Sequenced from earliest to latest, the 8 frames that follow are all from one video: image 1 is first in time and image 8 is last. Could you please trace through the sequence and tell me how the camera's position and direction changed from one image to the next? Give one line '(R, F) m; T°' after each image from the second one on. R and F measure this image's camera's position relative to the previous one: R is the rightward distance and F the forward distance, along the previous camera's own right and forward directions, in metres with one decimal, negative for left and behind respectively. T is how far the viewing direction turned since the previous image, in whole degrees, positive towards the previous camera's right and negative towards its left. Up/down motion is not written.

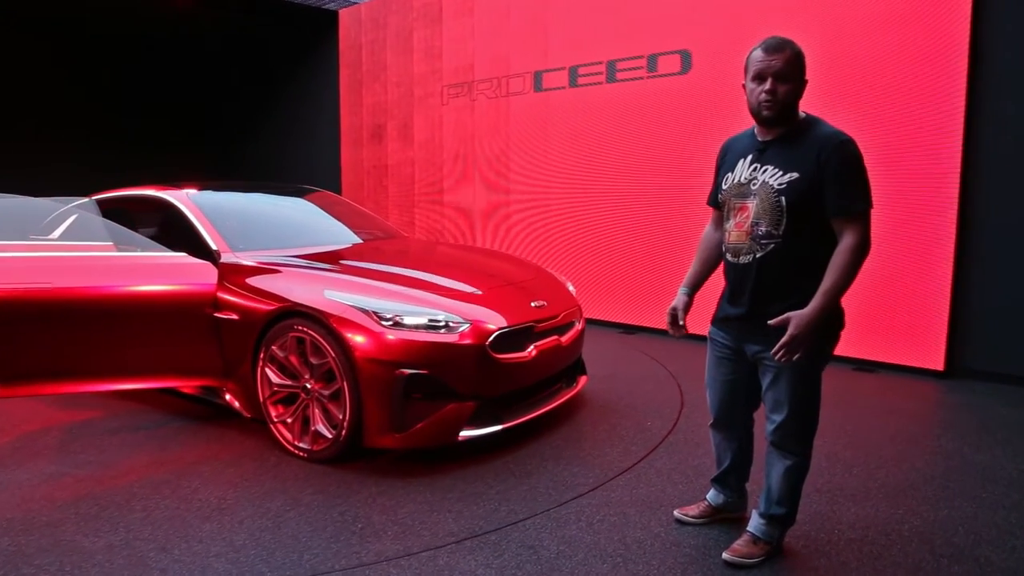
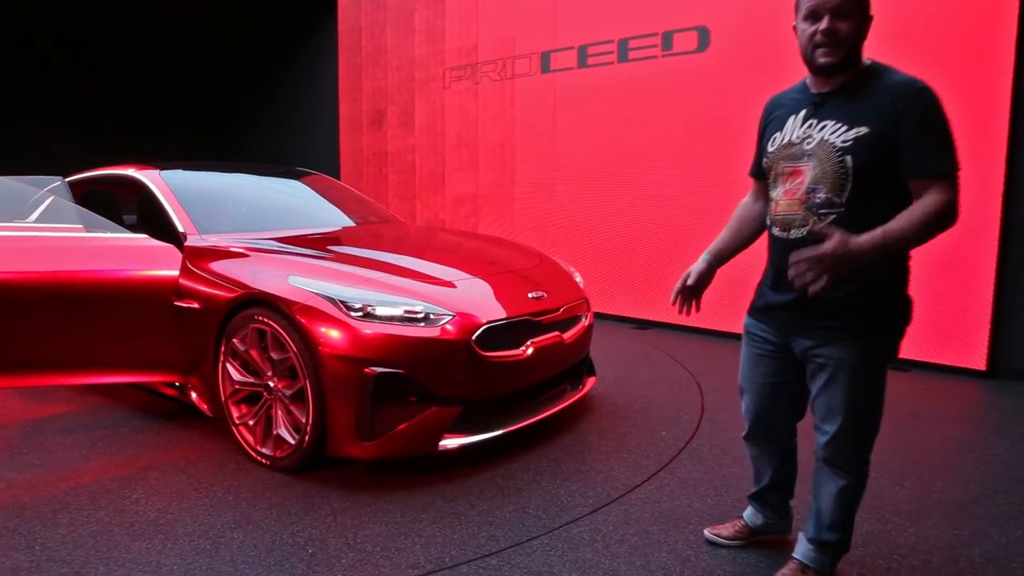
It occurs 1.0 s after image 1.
(+0.1, +0.4) m; -1°
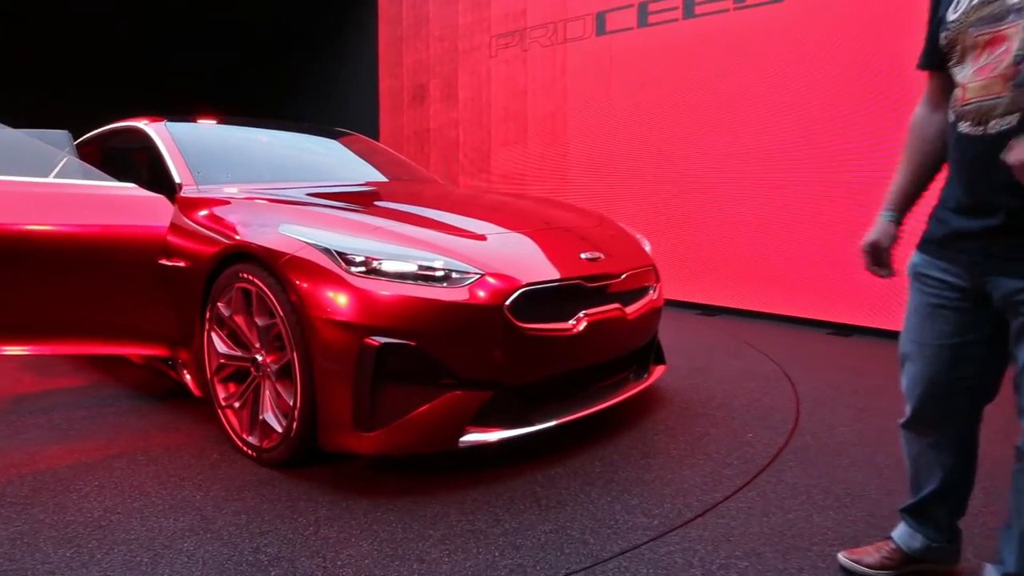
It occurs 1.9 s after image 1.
(0.0, +0.6) m; -4°
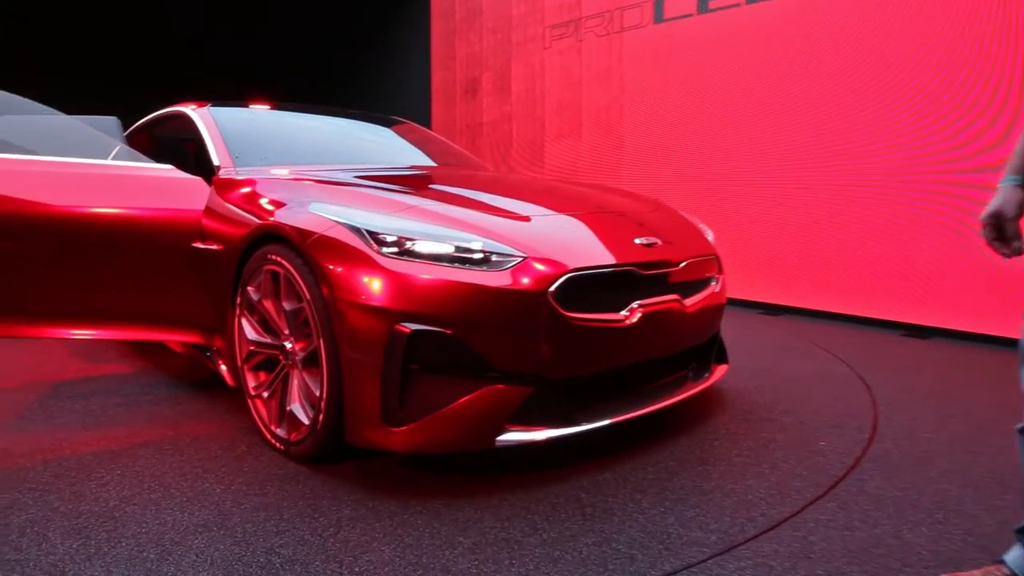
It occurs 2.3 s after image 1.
(0.0, +0.2) m; -4°
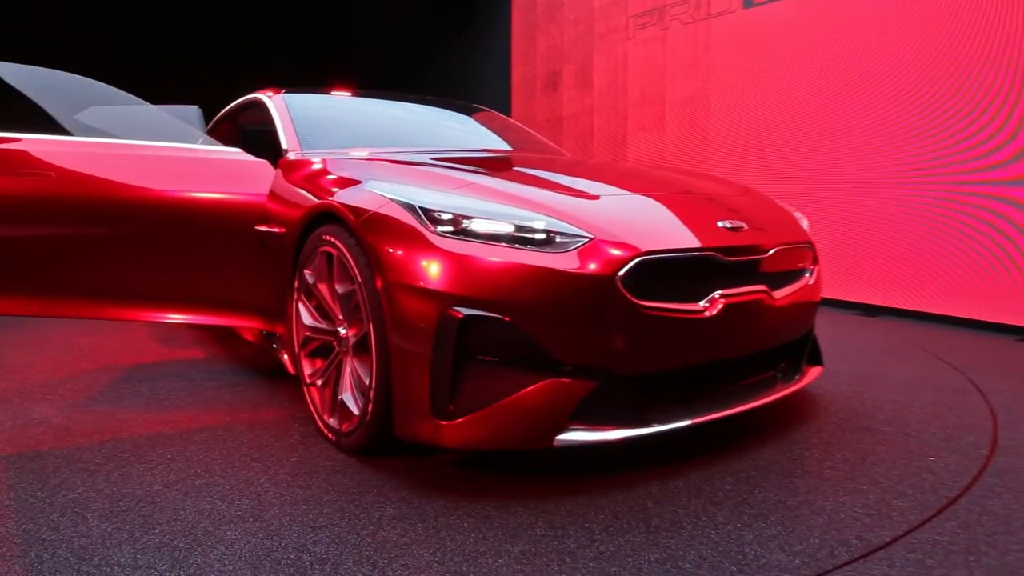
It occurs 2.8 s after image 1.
(+0.1, +0.2) m; -7°
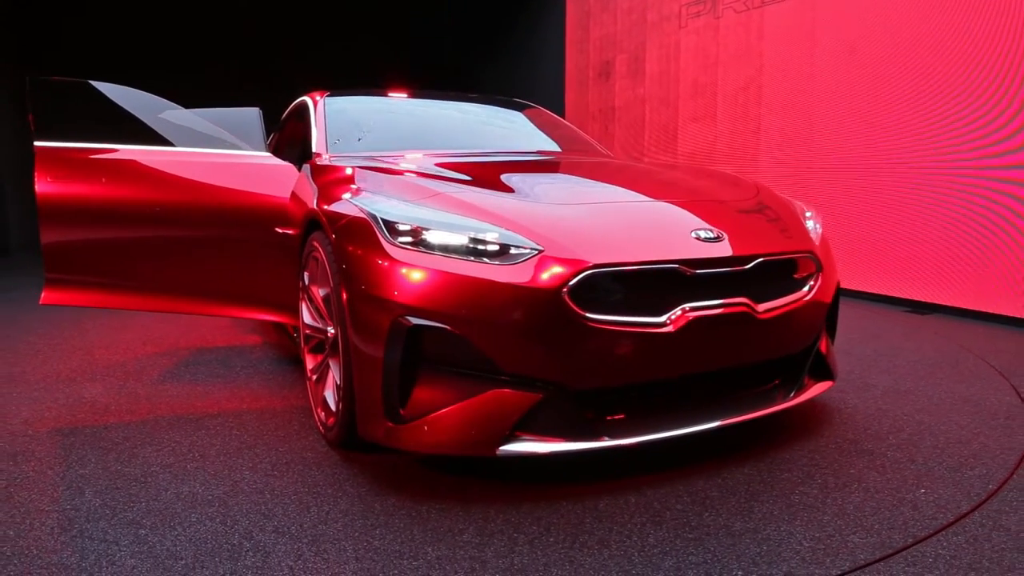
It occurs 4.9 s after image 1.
(+0.4, 0.0) m; -9°
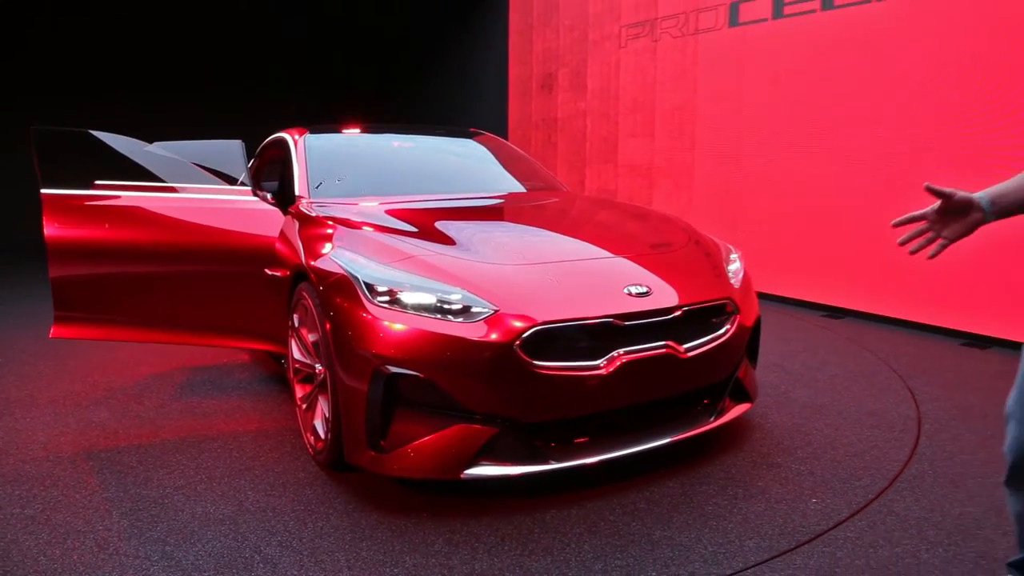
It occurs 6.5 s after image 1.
(0.0, -0.4) m; +2°
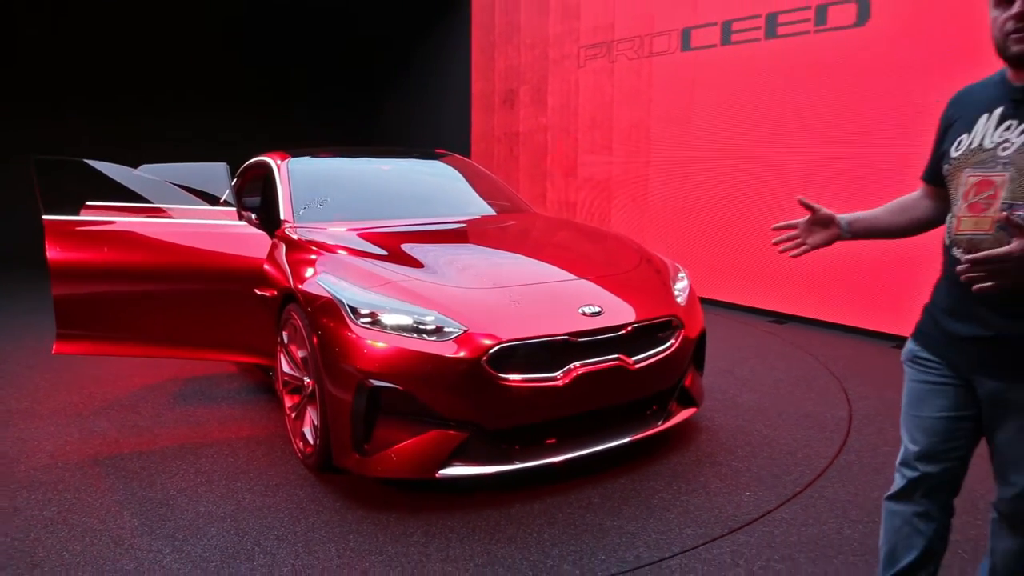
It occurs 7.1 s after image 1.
(0.0, -0.3) m; +2°
